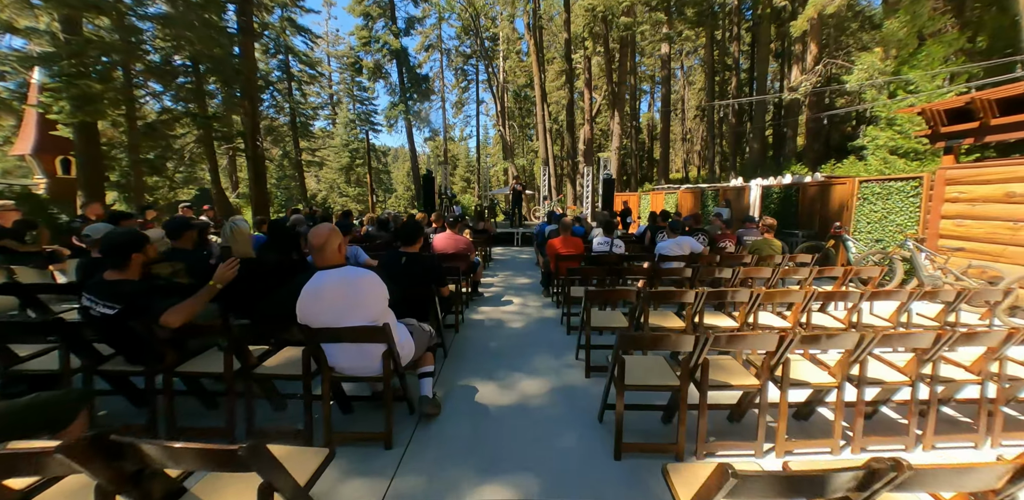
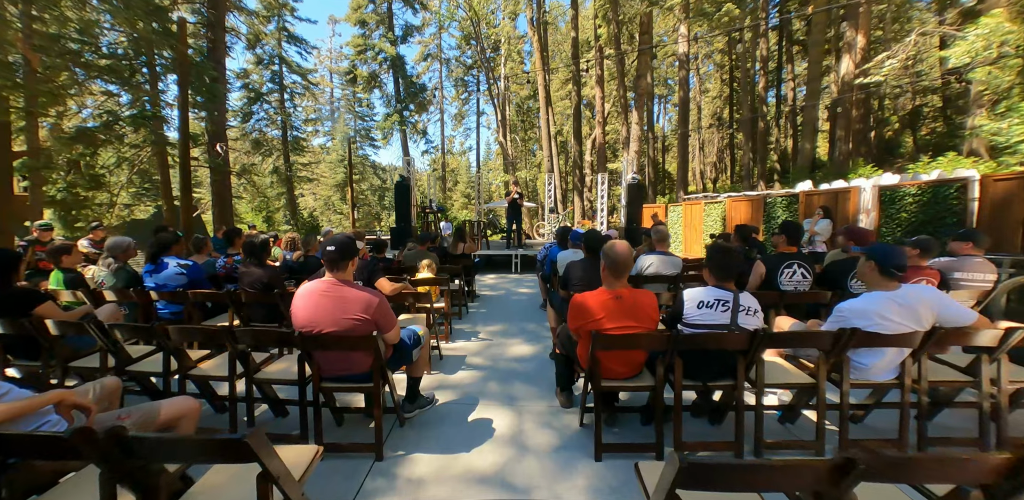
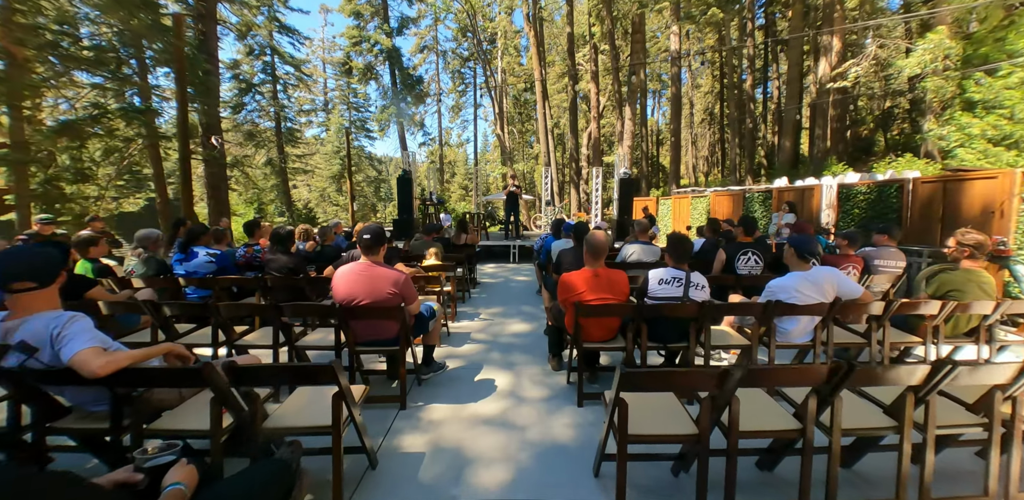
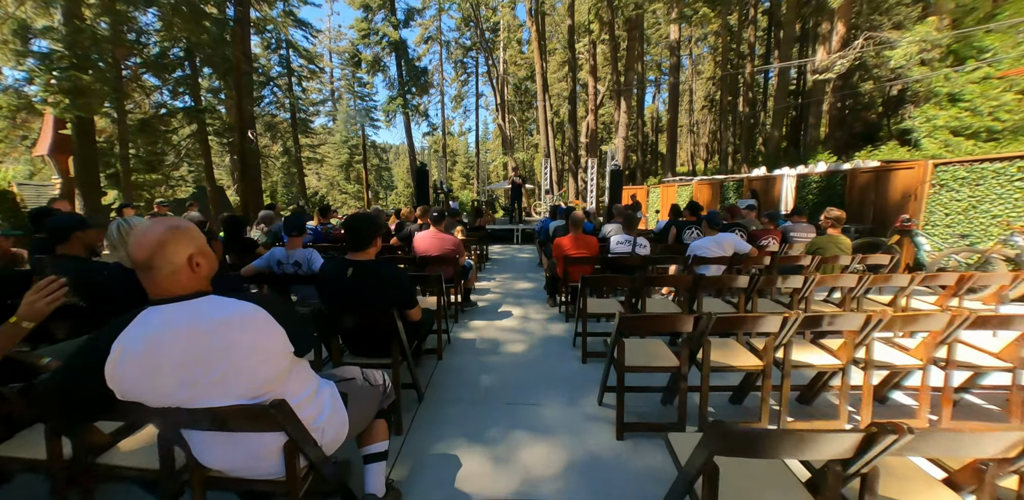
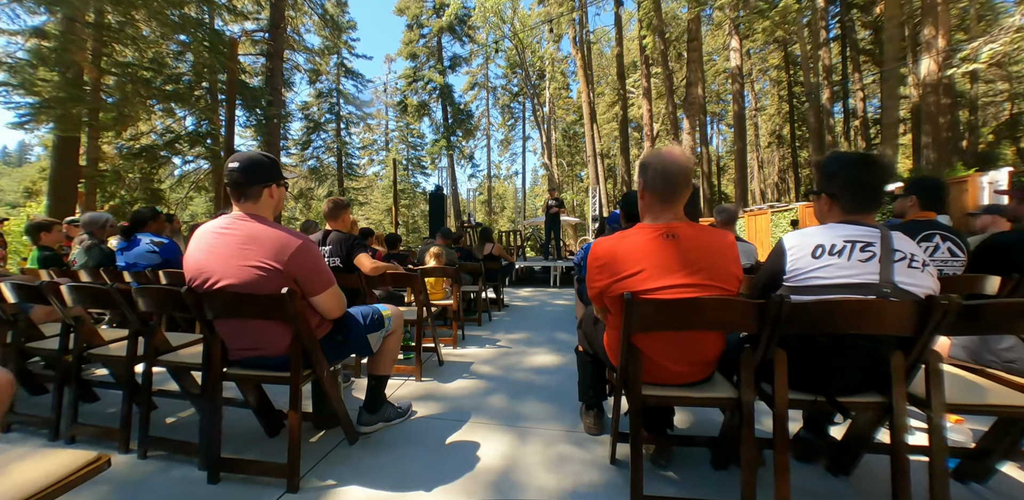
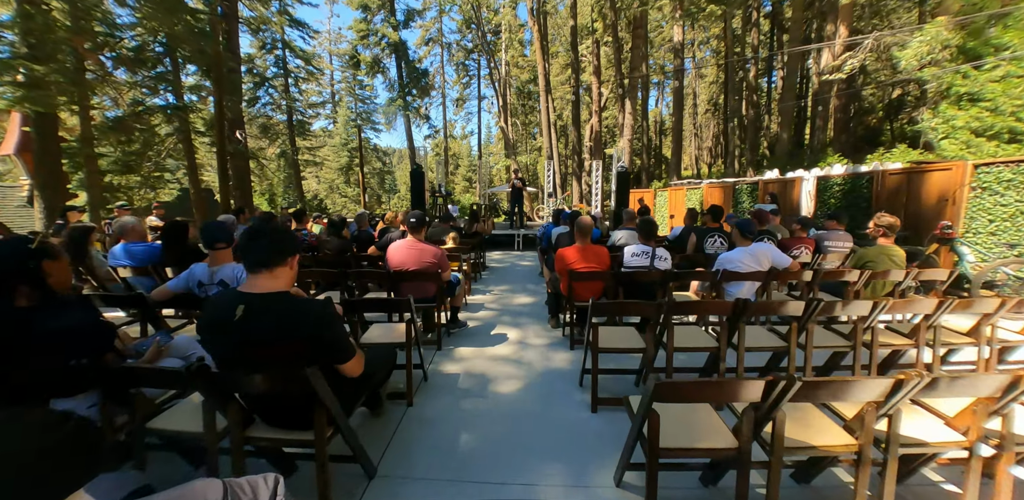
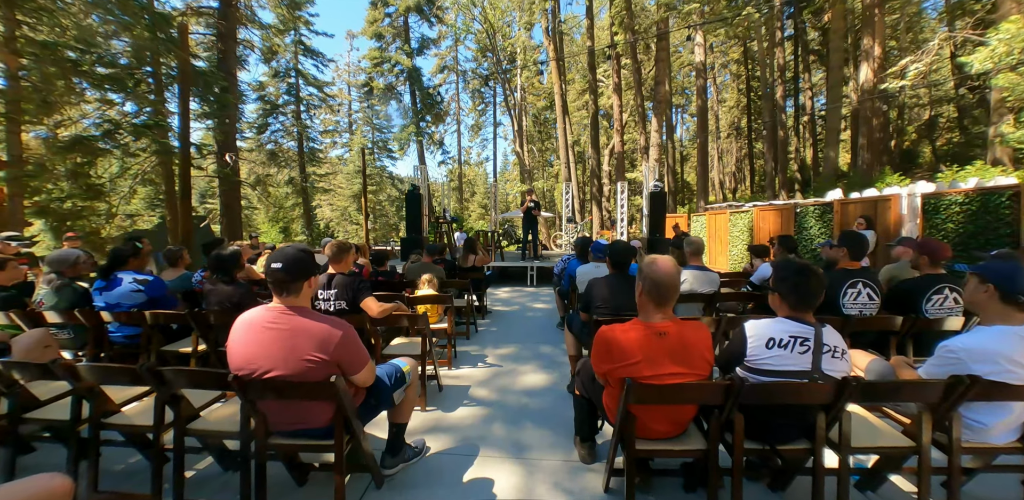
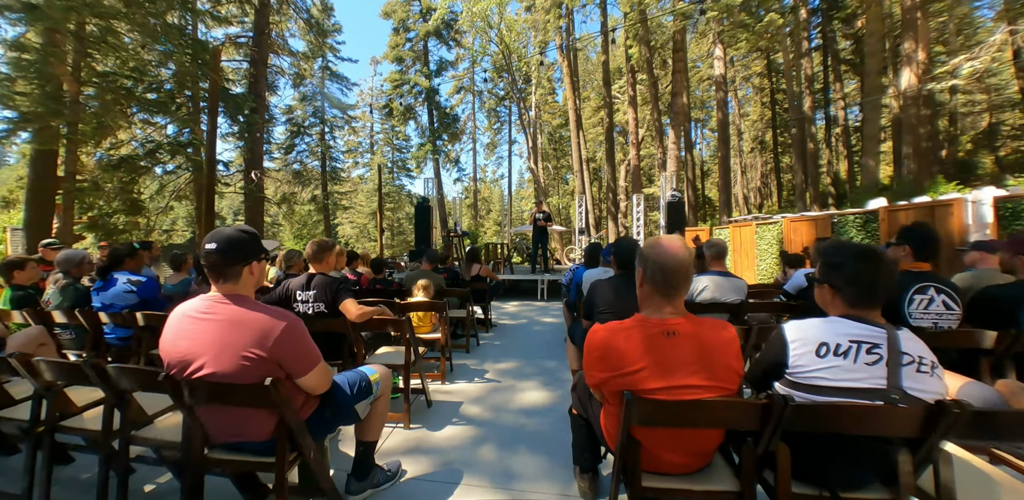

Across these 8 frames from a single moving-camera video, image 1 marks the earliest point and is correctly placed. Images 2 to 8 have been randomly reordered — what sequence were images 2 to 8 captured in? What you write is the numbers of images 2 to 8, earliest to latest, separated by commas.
4, 6, 3, 2, 7, 8, 5
